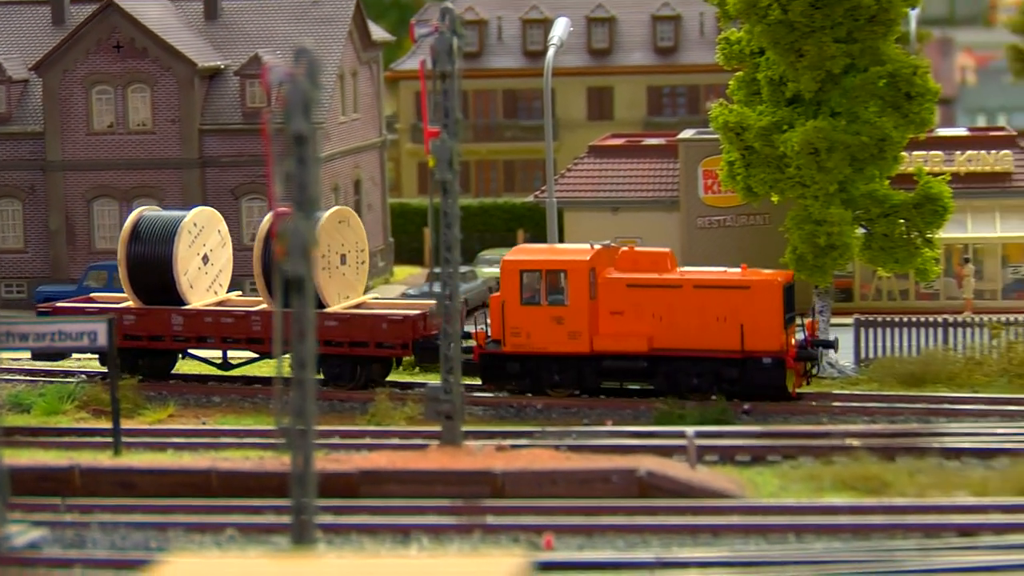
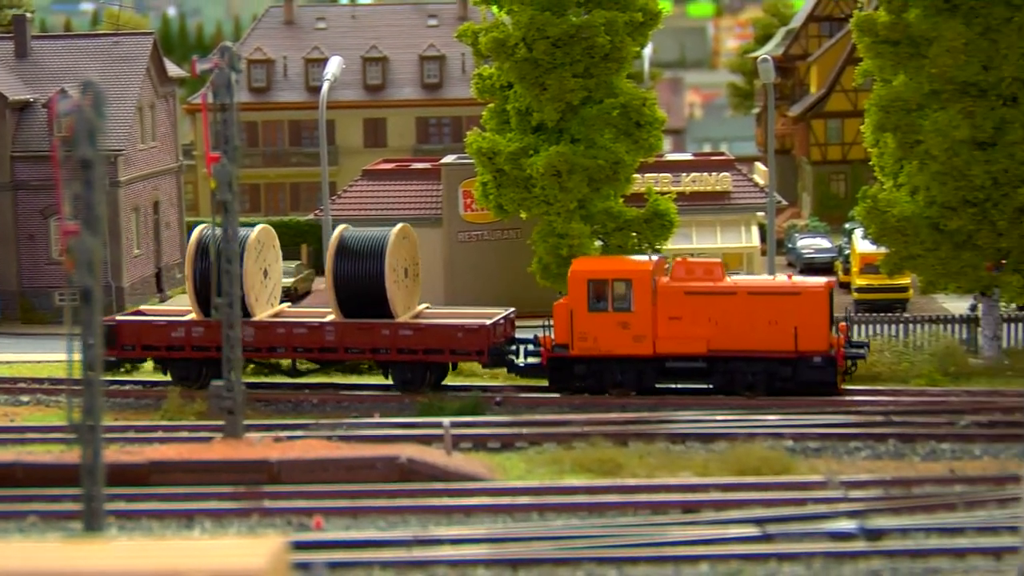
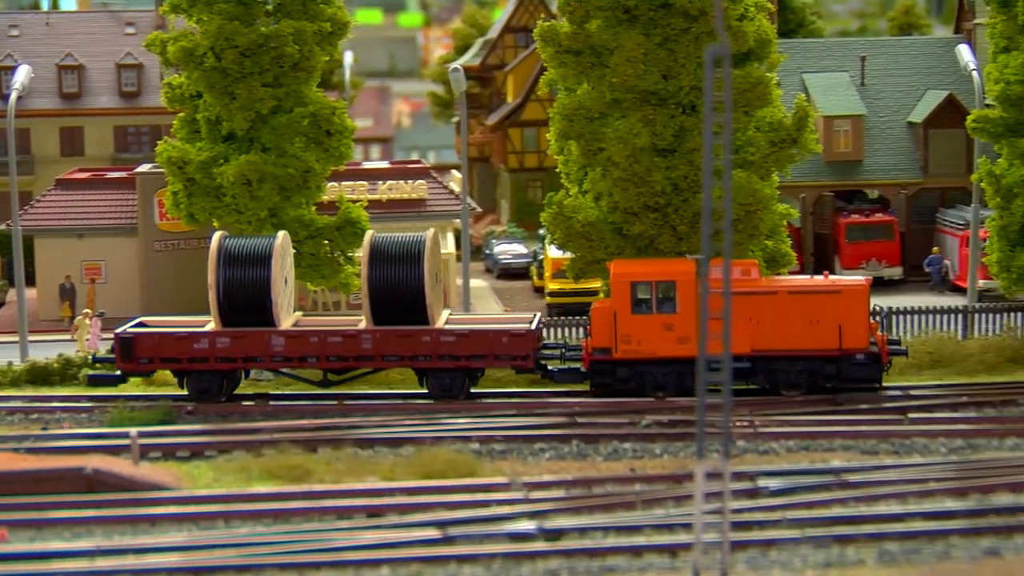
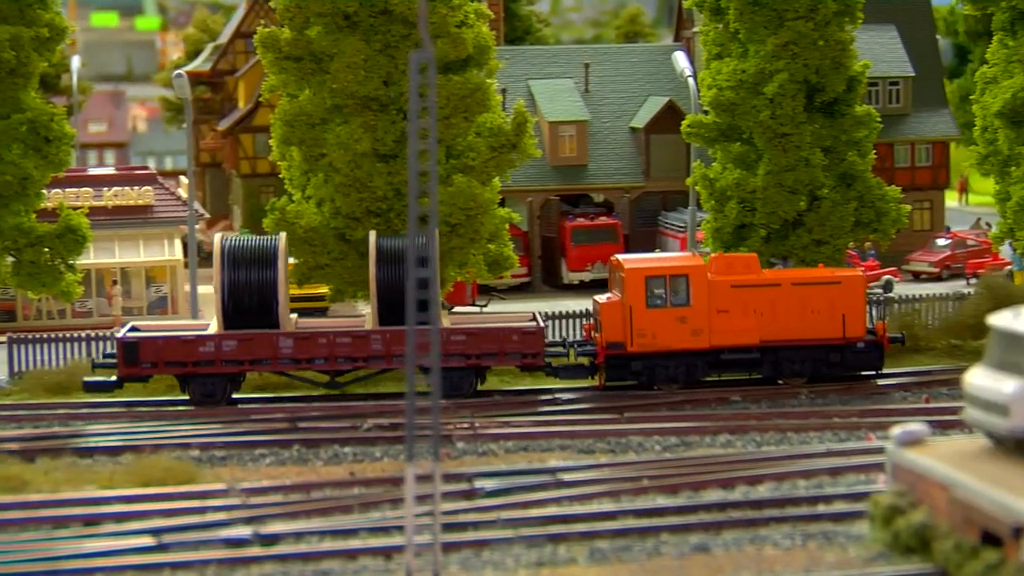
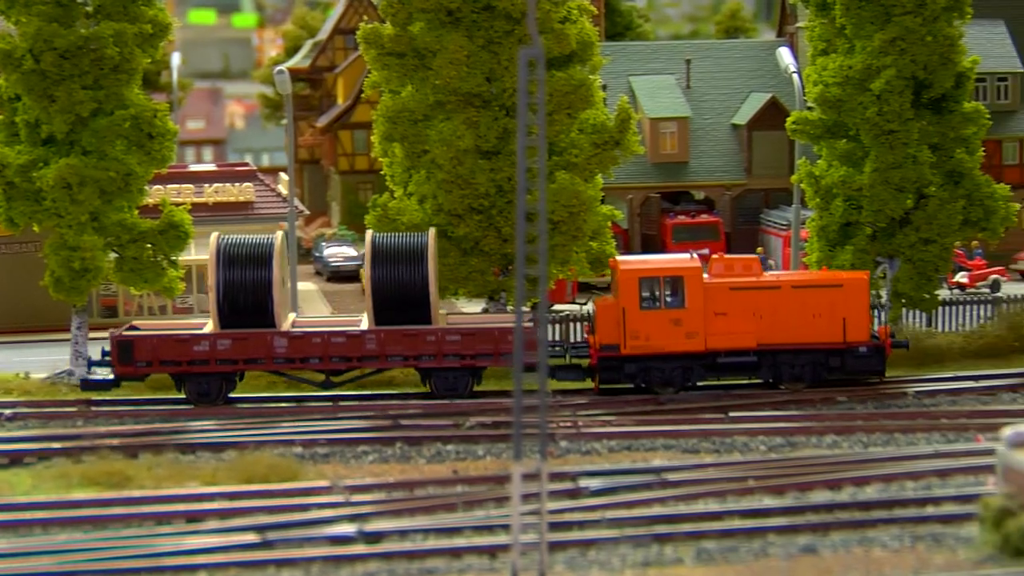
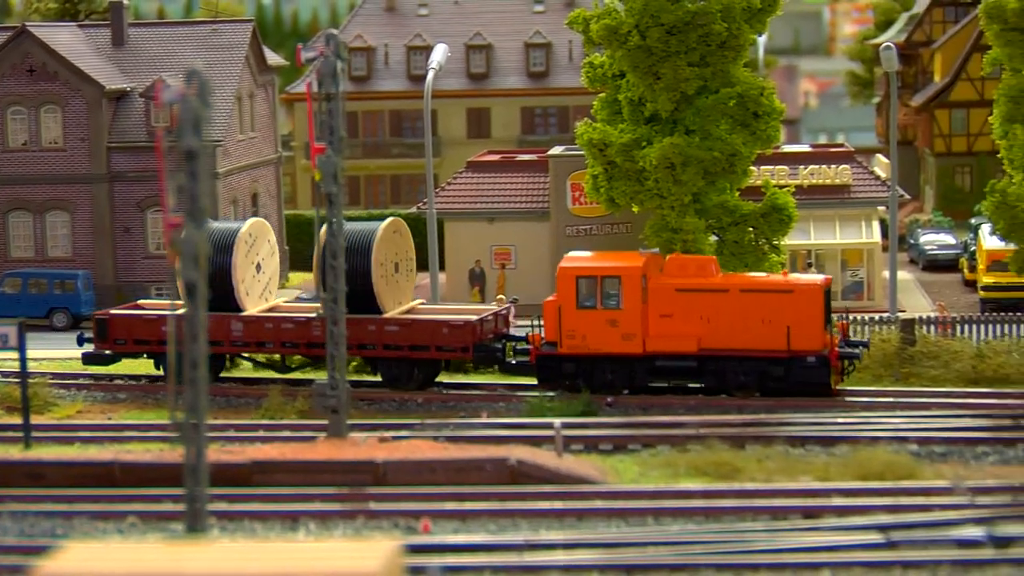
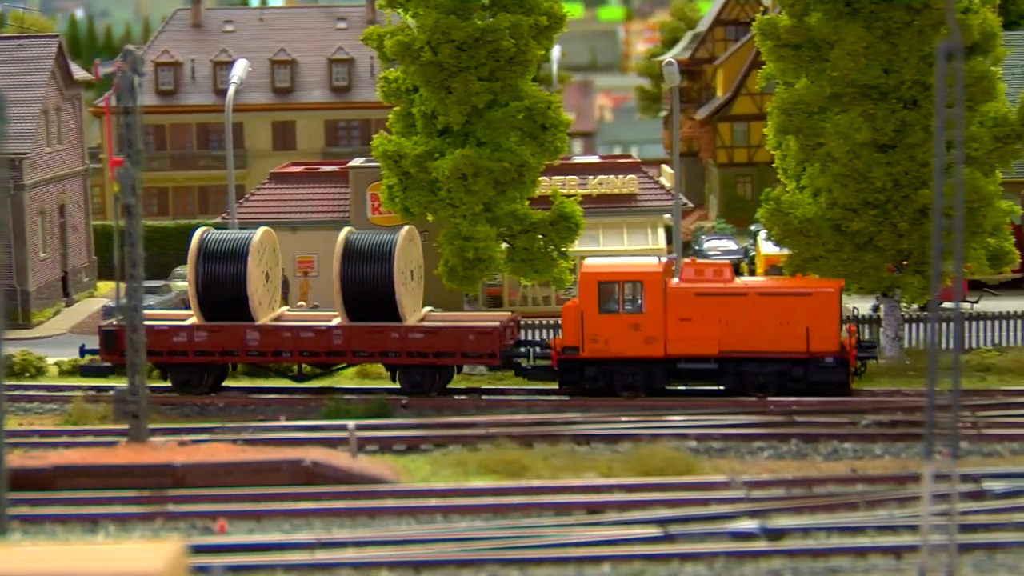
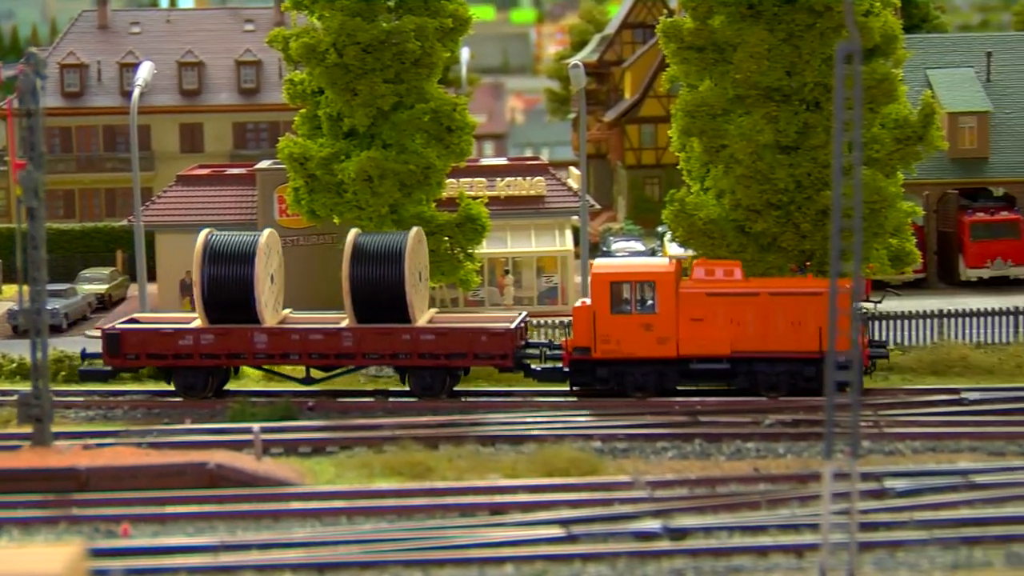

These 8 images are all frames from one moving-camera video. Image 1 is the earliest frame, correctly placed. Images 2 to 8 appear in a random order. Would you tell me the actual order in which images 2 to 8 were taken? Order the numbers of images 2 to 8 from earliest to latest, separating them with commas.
6, 2, 7, 8, 3, 5, 4
